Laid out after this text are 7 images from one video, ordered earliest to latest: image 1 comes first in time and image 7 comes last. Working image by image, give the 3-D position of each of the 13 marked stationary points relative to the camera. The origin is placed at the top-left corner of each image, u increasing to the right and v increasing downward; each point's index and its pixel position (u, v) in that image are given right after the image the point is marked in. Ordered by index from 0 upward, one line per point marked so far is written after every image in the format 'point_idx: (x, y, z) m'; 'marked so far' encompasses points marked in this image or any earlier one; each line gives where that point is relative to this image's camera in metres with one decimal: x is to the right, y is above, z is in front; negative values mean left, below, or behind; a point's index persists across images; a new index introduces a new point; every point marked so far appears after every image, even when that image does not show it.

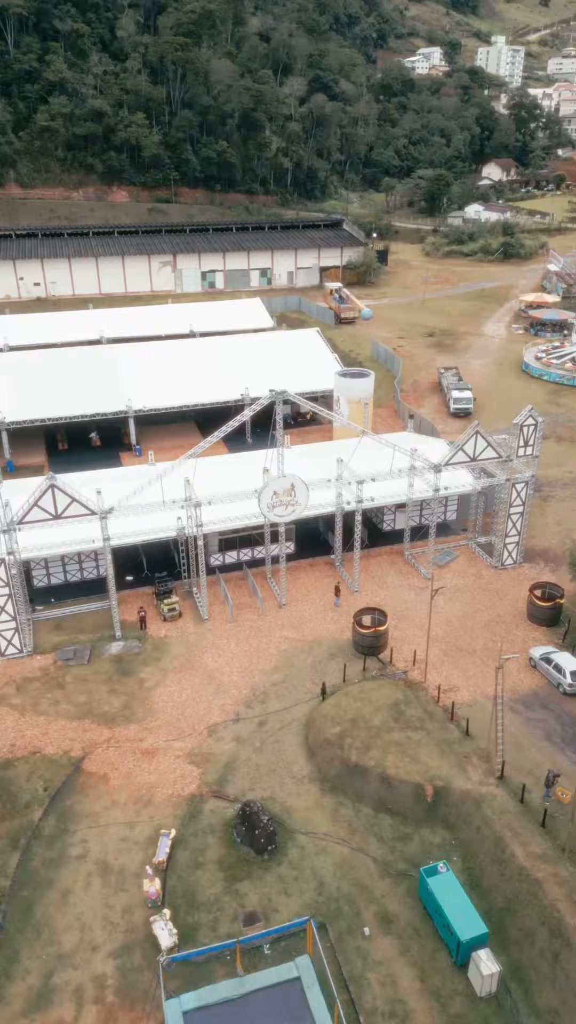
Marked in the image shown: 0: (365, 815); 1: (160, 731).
0: (+1.1, -4.3, +10.6) m
1: (-2.1, -3.6, +12.1) m
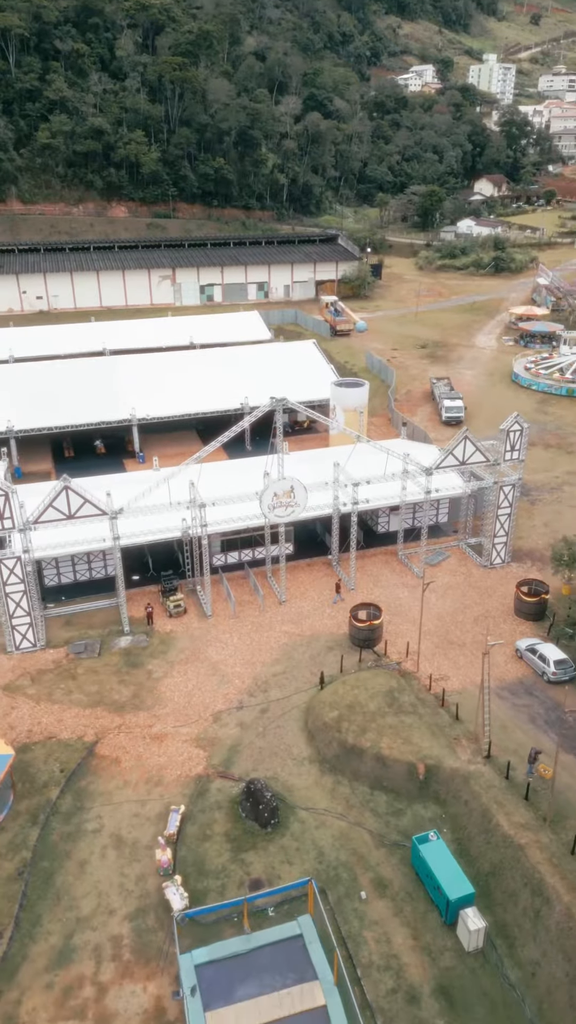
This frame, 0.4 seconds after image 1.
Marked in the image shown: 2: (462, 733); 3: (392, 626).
0: (+1.1, -4.2, +11.3) m
1: (-2.1, -3.6, +12.9) m
2: (+2.8, -3.5, +12.0) m
3: (+2.1, -2.3, +14.9) m
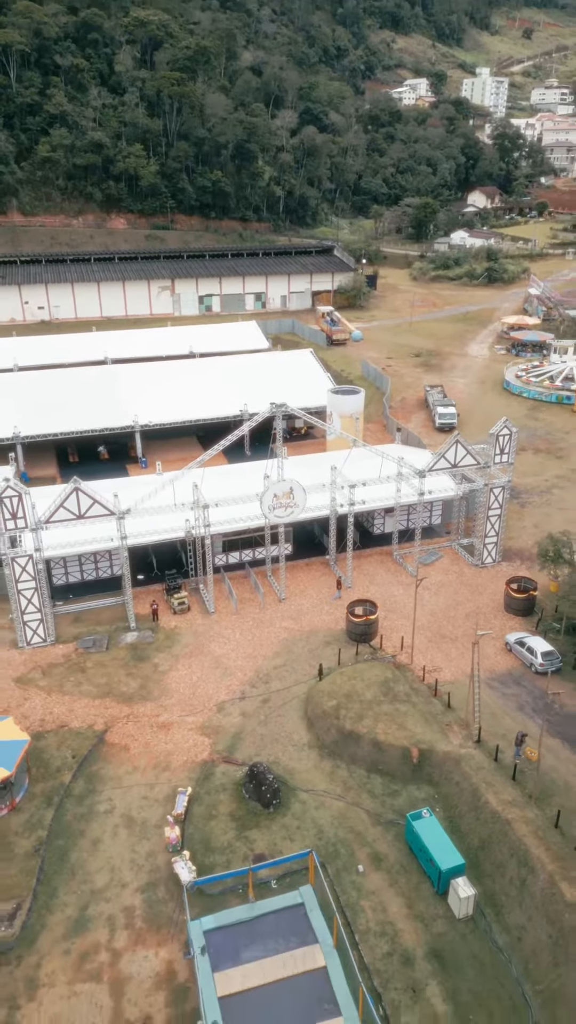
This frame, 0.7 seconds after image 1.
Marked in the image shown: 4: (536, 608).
0: (+1.1, -4.2, +11.9) m
1: (-2.1, -3.5, +13.5) m
2: (+2.8, -3.5, +12.6) m
3: (+2.1, -2.3, +15.6) m
4: (+5.3, -2.0, +15.8) m
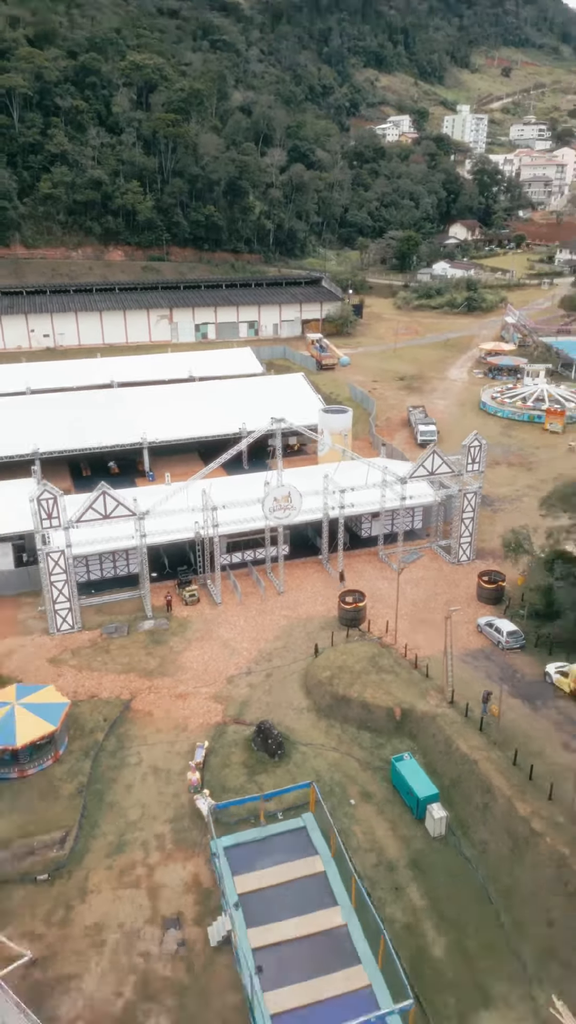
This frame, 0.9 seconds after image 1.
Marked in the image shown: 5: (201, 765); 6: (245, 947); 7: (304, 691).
0: (+1.2, -4.1, +14.0) m
1: (-2.1, -3.5, +15.5) m
2: (+2.8, -3.4, +14.7) m
3: (+2.0, -2.3, +17.7) m
4: (+5.2, -2.0, +18.0) m
5: (-1.6, -4.5, +13.3) m
6: (-0.6, -5.8, +9.8) m
7: (+0.3, -3.6, +15.0) m
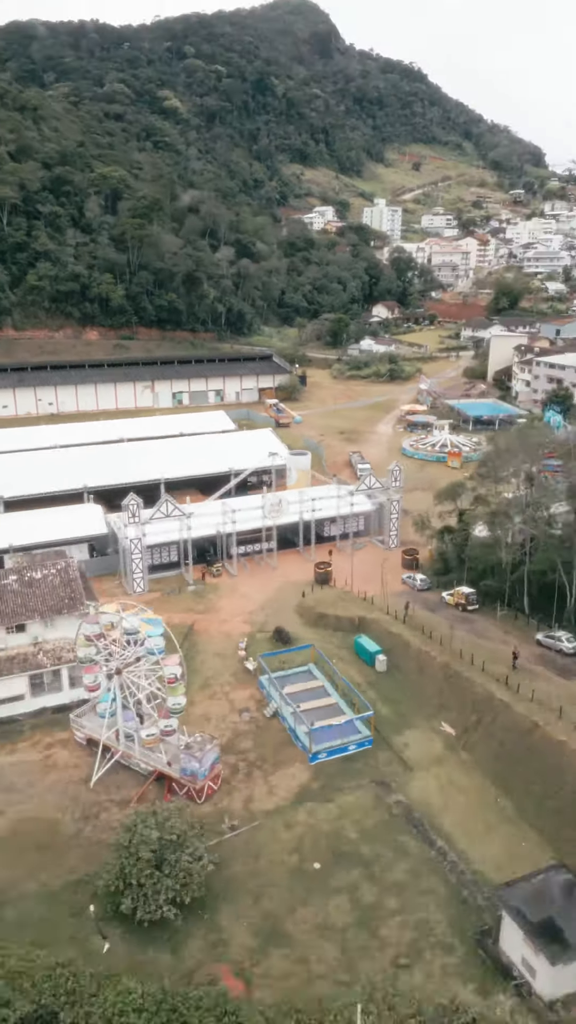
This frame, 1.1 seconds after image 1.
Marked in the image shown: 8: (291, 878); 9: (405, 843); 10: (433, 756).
0: (+1.3, -3.8, +23.6) m
1: (-2.1, -3.4, +24.9) m
2: (+2.9, -3.1, +24.5) m
3: (+1.8, -2.3, +27.5) m
4: (+4.9, -2.0, +28.1) m
5: (-1.4, -4.2, +22.6) m
6: (-0.1, -5.1, +19.2) m
7: (+0.3, -3.4, +24.6) m
8: (+0.1, -7.1, +14.4) m
9: (+2.4, -6.8, +15.2) m
10: (+3.5, -5.8, +17.9) m
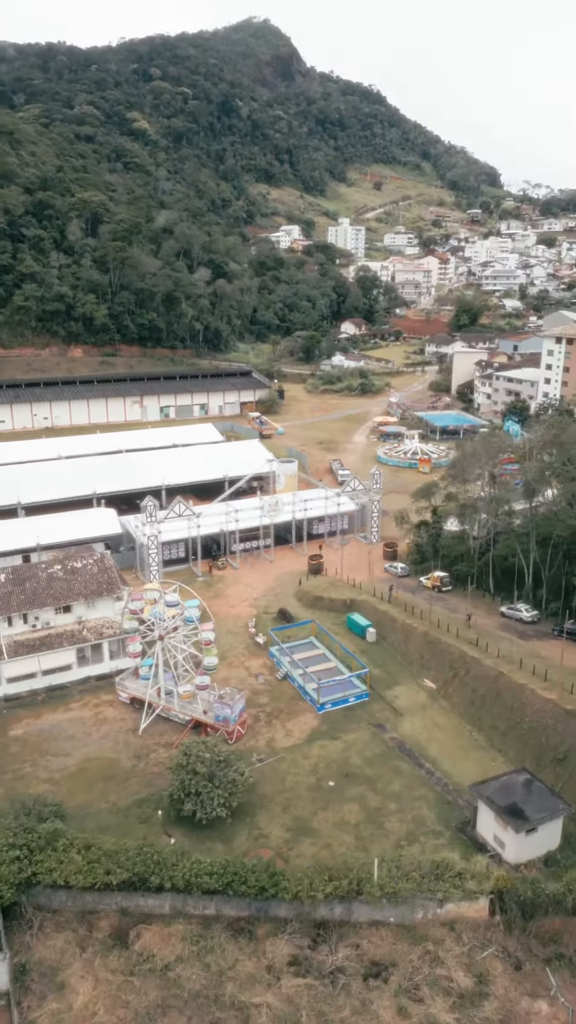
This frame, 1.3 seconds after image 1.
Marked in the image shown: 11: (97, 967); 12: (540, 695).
0: (+1.3, -3.7, +27.4) m
1: (-2.1, -3.4, +28.5) m
2: (+2.9, -3.0, +28.4) m
3: (+1.6, -2.3, +31.4) m
4: (+4.8, -1.9, +32.1) m
5: (-1.3, -4.1, +26.3) m
6: (+0.2, -5.0, +22.9) m
7: (+0.3, -3.3, +28.4) m
8: (+0.6, -6.8, +18.1) m
9: (+2.9, -6.5, +19.1) m
10: (+3.8, -5.6, +21.8) m
11: (-3.6, -8.5, +13.8) m
12: (+6.7, -4.9, +19.8) m
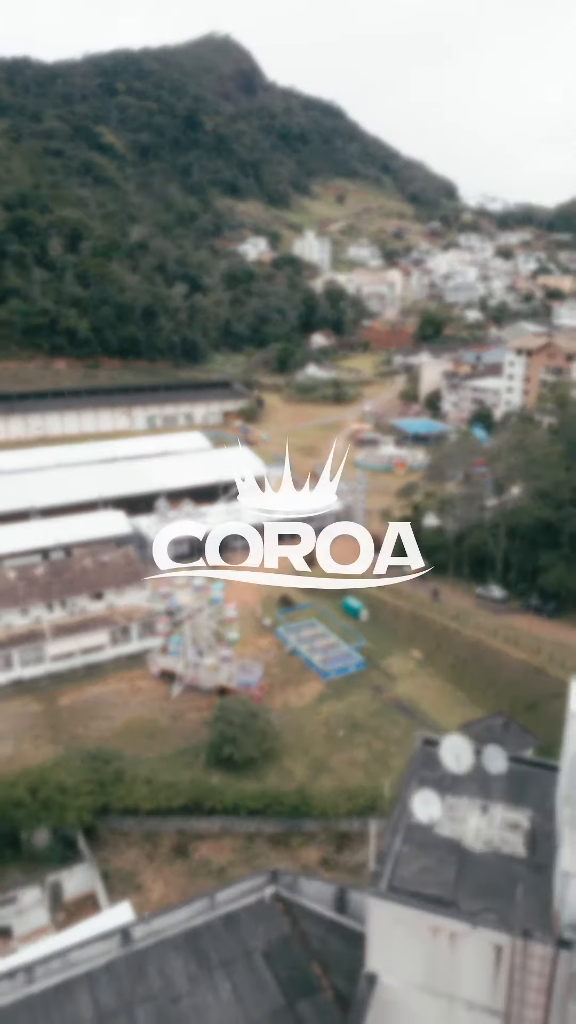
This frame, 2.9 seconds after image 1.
0: (+1.4, -3.6, +30.9) m
1: (-2.1, -3.3, +31.9) m
2: (+2.8, -2.9, +32.0) m
3: (+1.4, -2.2, +34.9) m
4: (+4.5, -1.8, +35.8) m
5: (-1.2, -4.0, +29.7) m
6: (+0.4, -4.8, +26.4) m
7: (+0.3, -3.3, +31.9) m
8: (+1.1, -6.6, +21.5) m
9: (+3.3, -6.3, +22.6) m
10: (+4.1, -5.4, +25.4) m
11: (-2.8, -8.3, +17.1) m
12: (+7.1, -4.6, +23.6) m
